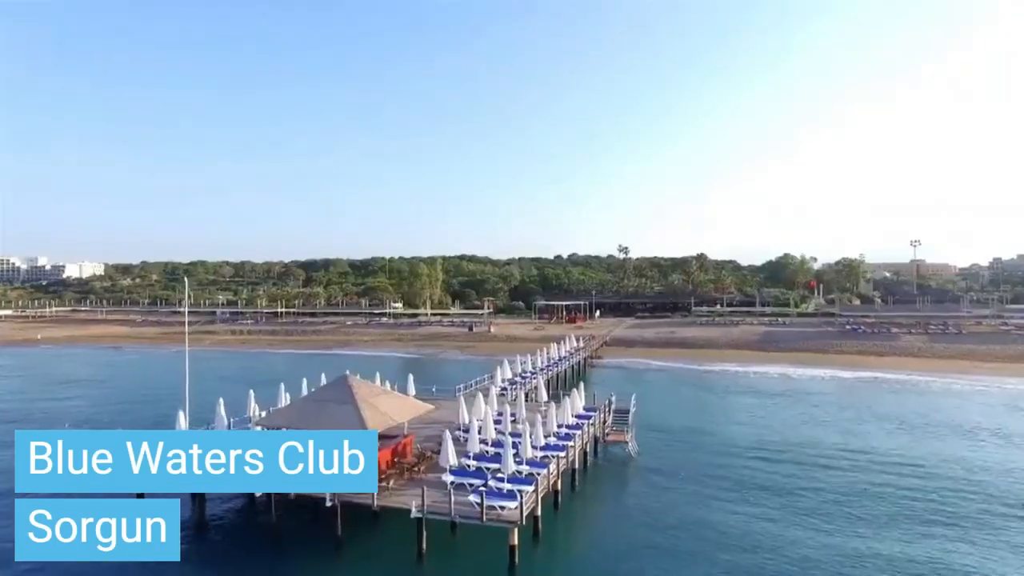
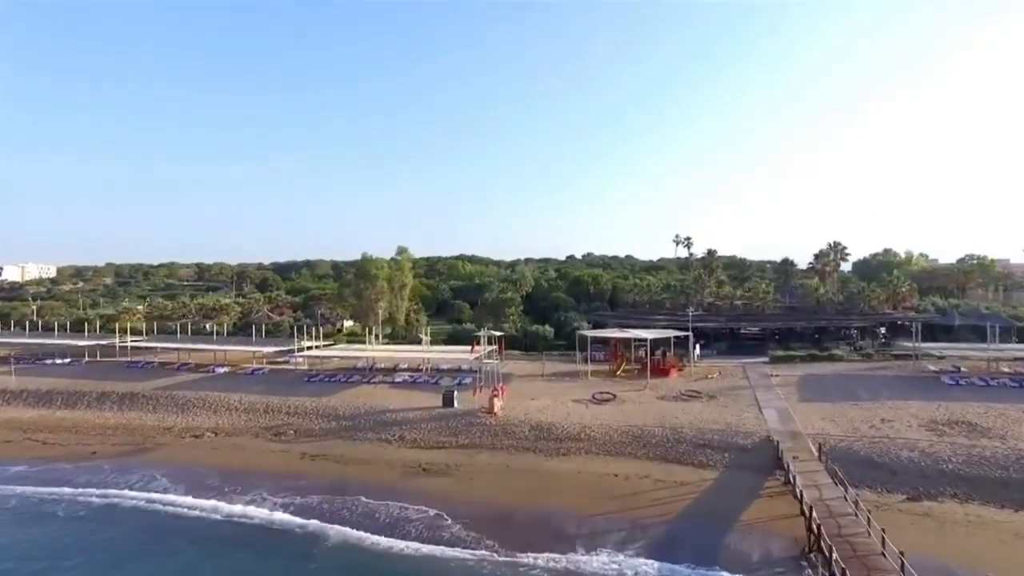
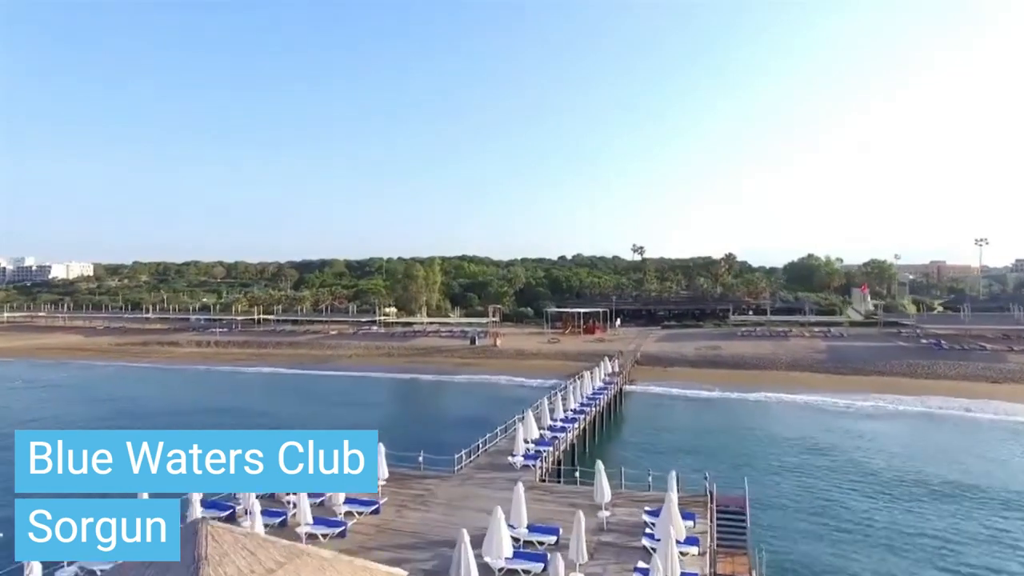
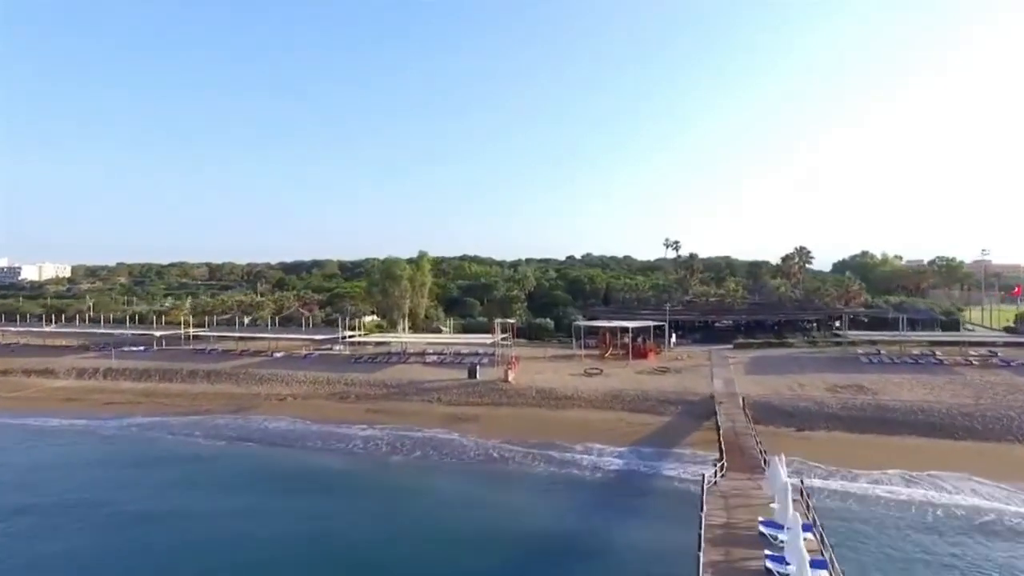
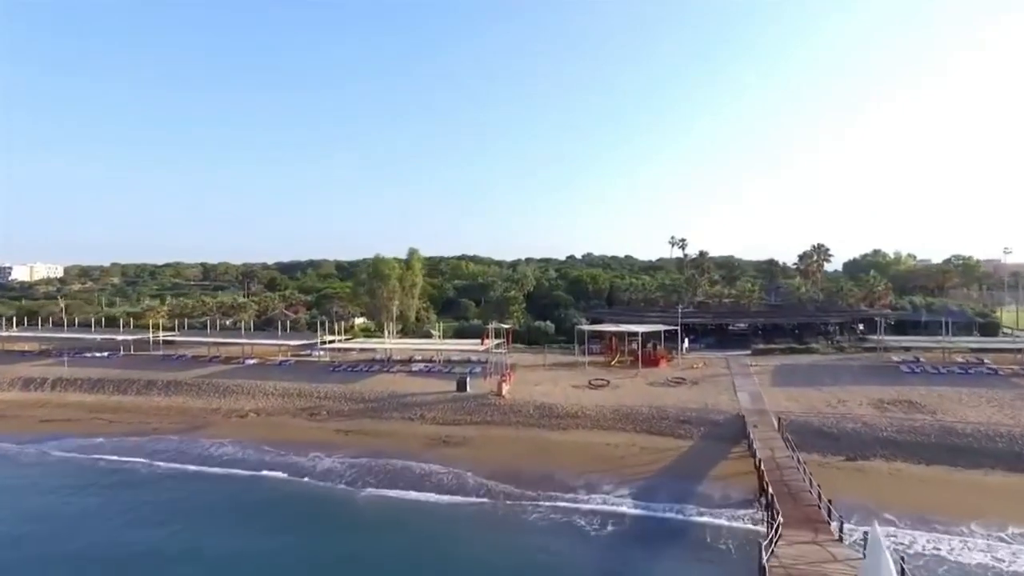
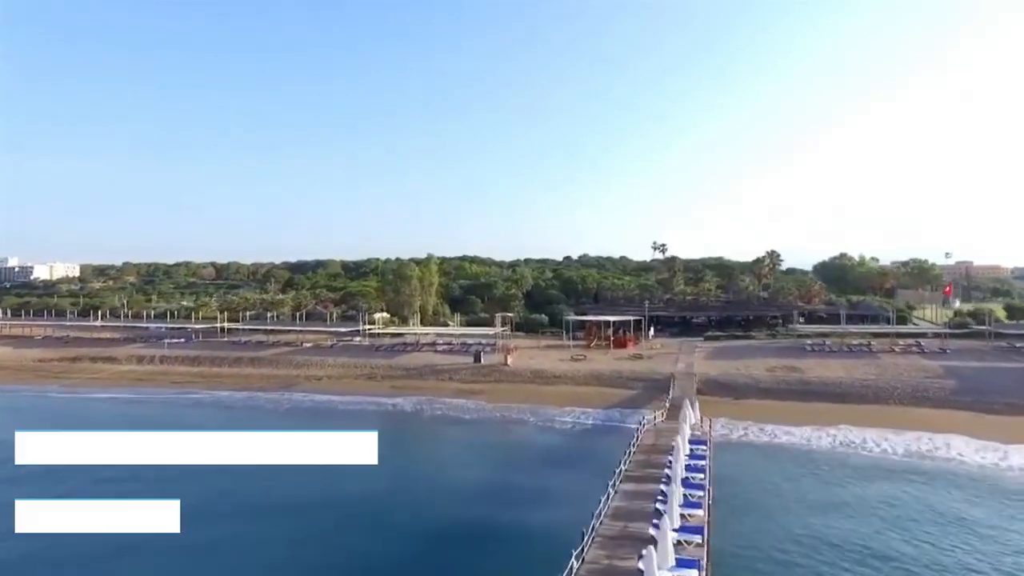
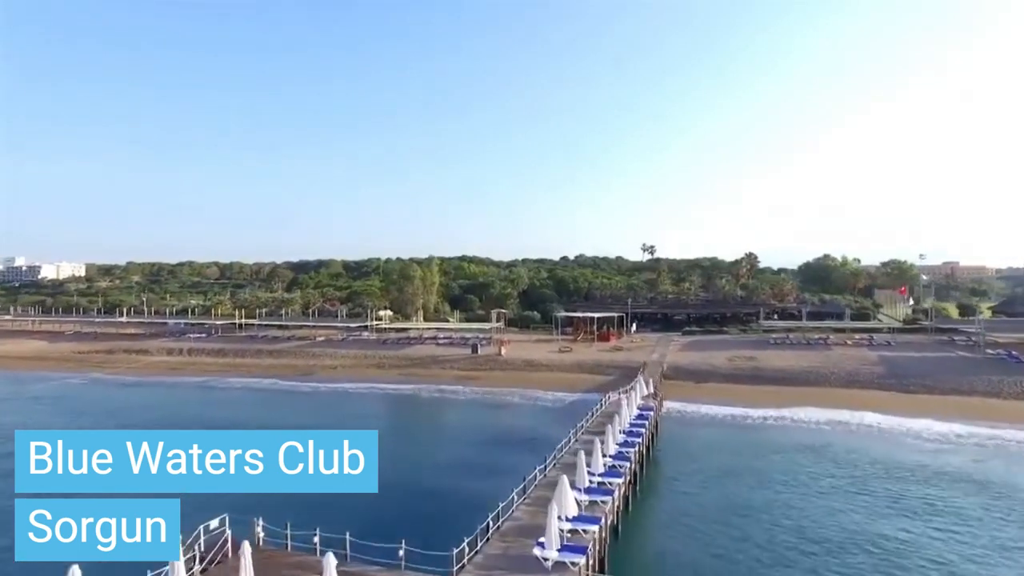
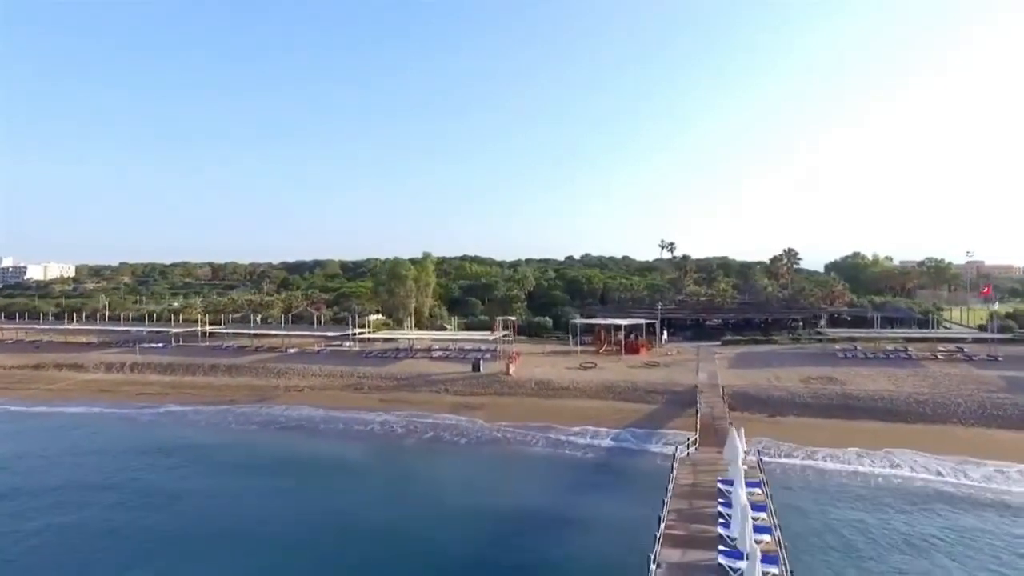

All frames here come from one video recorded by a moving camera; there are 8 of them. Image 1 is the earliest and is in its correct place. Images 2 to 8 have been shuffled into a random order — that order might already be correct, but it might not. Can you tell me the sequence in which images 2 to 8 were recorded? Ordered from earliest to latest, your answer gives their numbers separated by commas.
3, 7, 6, 8, 4, 5, 2
